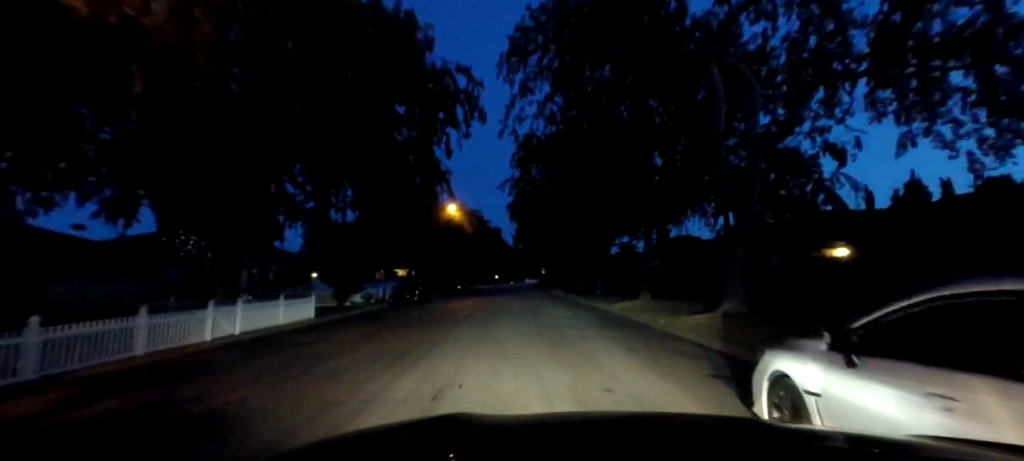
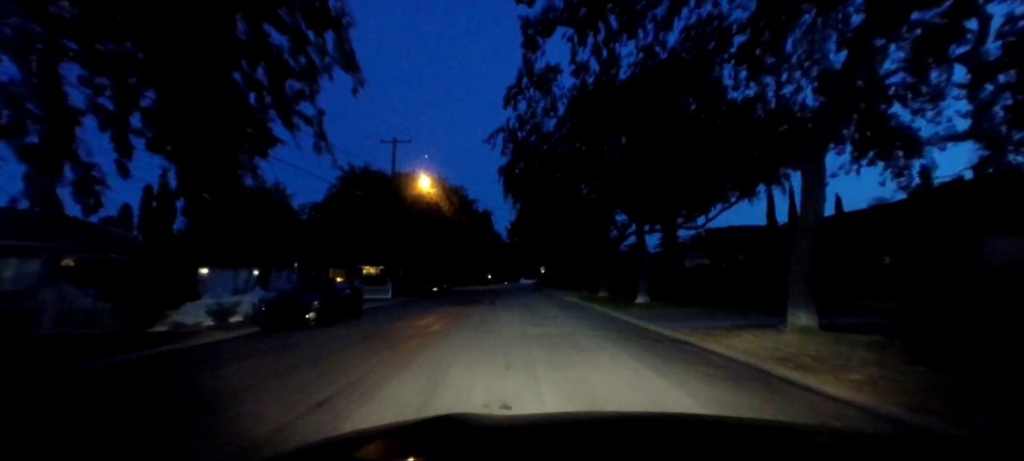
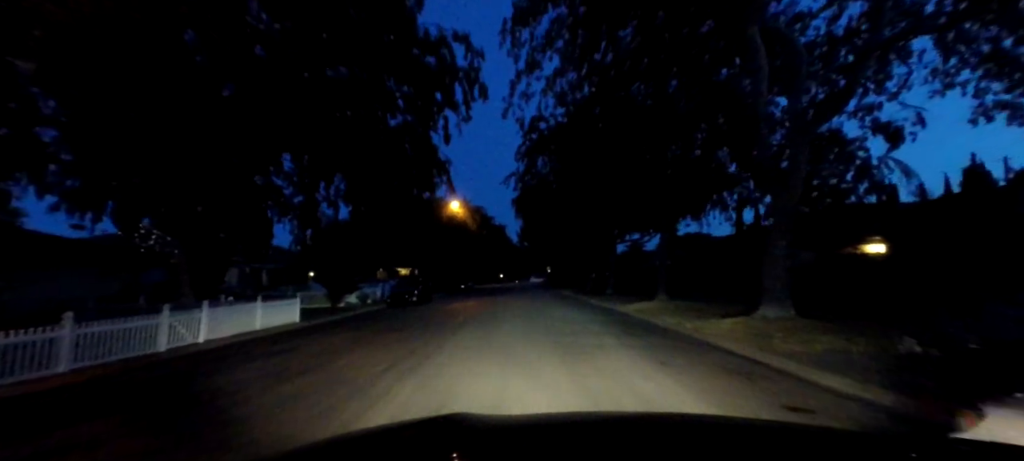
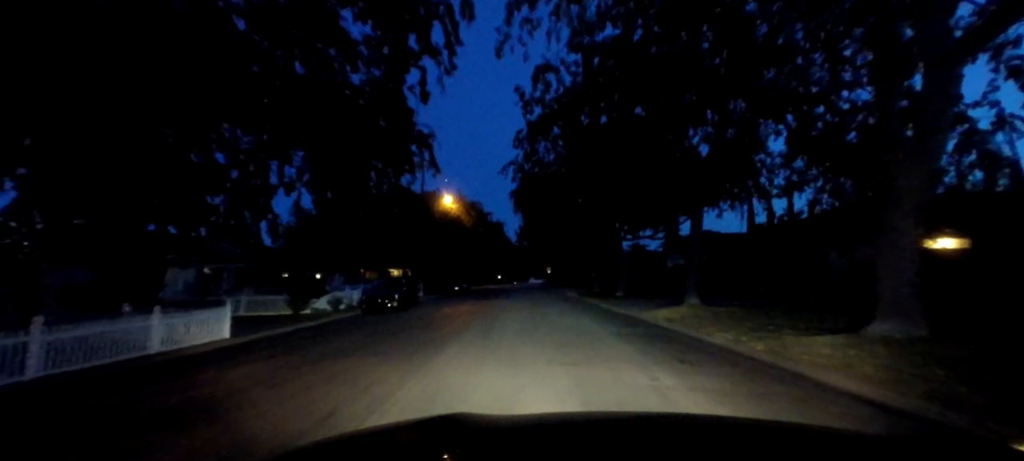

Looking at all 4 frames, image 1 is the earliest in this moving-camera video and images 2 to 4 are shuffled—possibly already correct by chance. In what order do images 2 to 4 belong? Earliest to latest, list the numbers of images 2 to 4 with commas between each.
3, 4, 2
